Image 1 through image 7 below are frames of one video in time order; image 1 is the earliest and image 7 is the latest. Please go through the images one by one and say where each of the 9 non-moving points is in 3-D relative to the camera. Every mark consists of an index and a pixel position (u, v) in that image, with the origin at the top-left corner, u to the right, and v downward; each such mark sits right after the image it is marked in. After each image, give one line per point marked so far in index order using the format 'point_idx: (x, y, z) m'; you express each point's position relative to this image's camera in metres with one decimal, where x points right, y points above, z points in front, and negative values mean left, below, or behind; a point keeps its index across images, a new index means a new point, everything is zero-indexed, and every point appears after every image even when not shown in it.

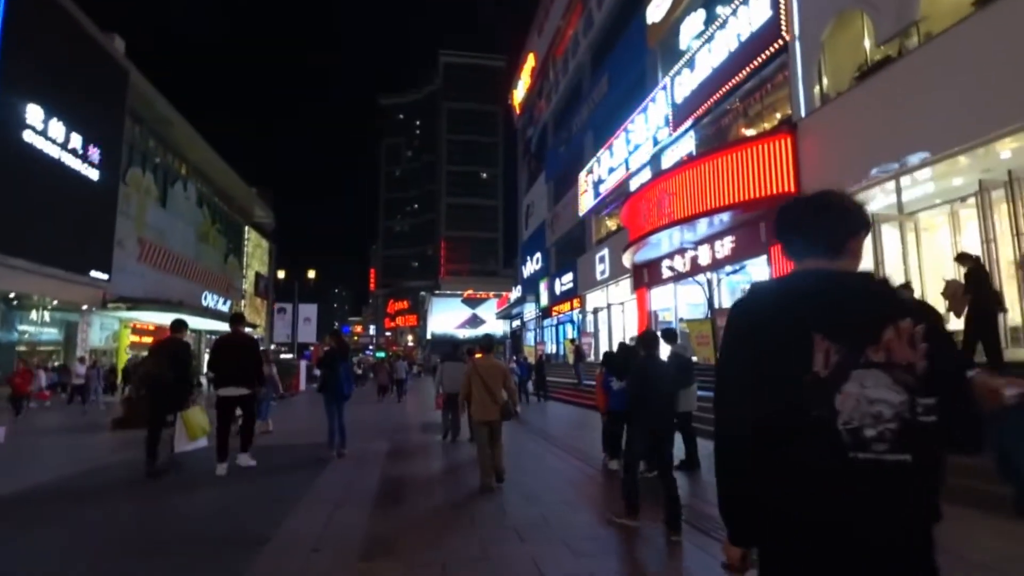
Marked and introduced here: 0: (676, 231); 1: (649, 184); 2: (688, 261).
0: (+4.8, +1.6, +16.2) m
1: (+4.3, +3.3, +17.5) m
2: (+5.6, +0.9, +17.4) m
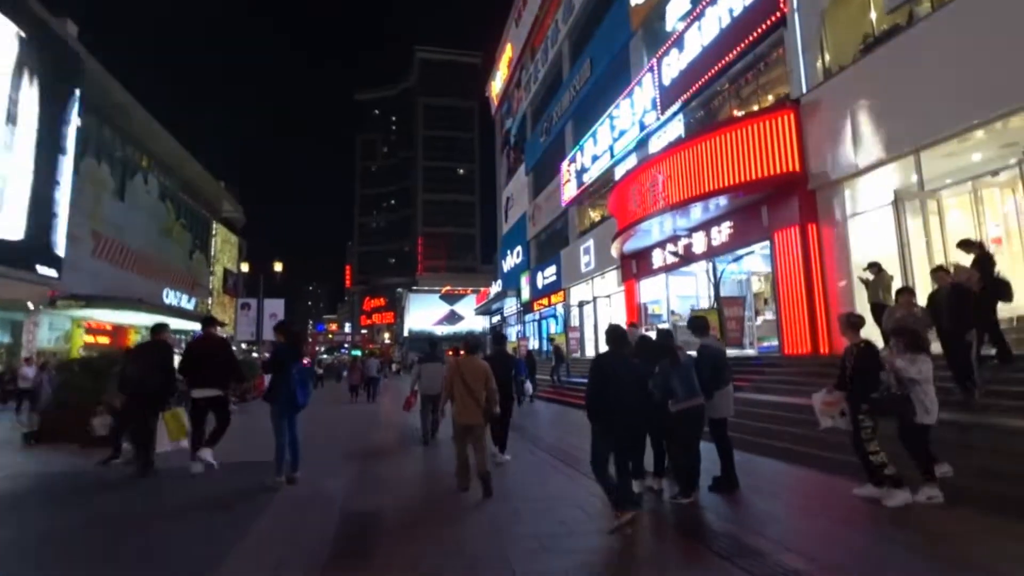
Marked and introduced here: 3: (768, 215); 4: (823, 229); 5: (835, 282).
0: (+4.3, +1.9, +15.2) m
1: (+3.7, +3.6, +16.4) m
2: (+5.1, +1.2, +16.4) m
3: (+6.0, +1.7, +12.7) m
4: (+6.5, +1.2, +11.6) m
5: (+6.6, +0.1, +11.4) m
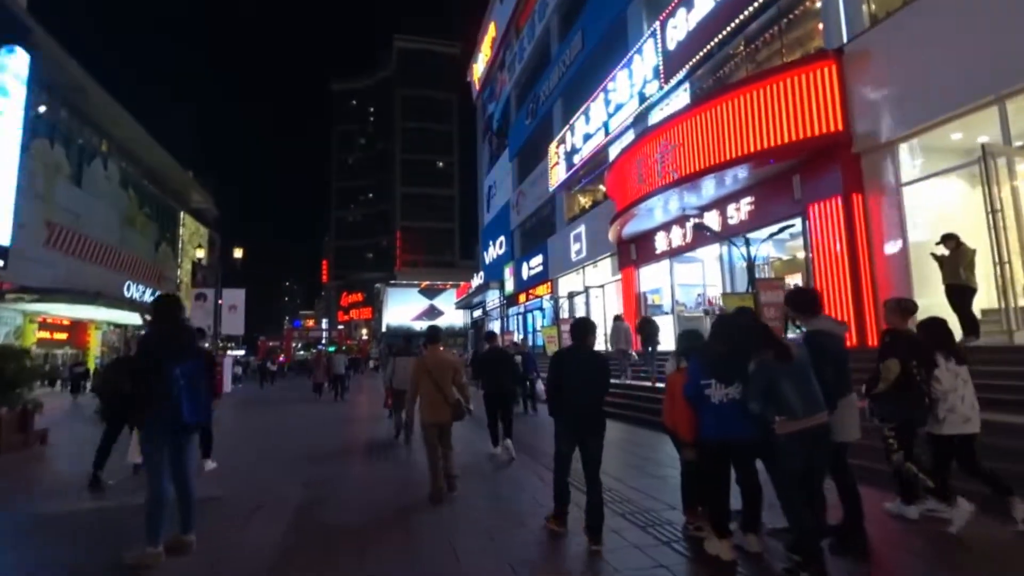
0: (+4.0, +2.3, +13.5) m
1: (+3.4, +3.9, +14.7) m
2: (+4.8, +1.5, +14.7) m
3: (+5.8, +2.0, +11.1) m
4: (+6.4, +1.6, +9.9) m
5: (+6.5, +0.4, +9.8) m
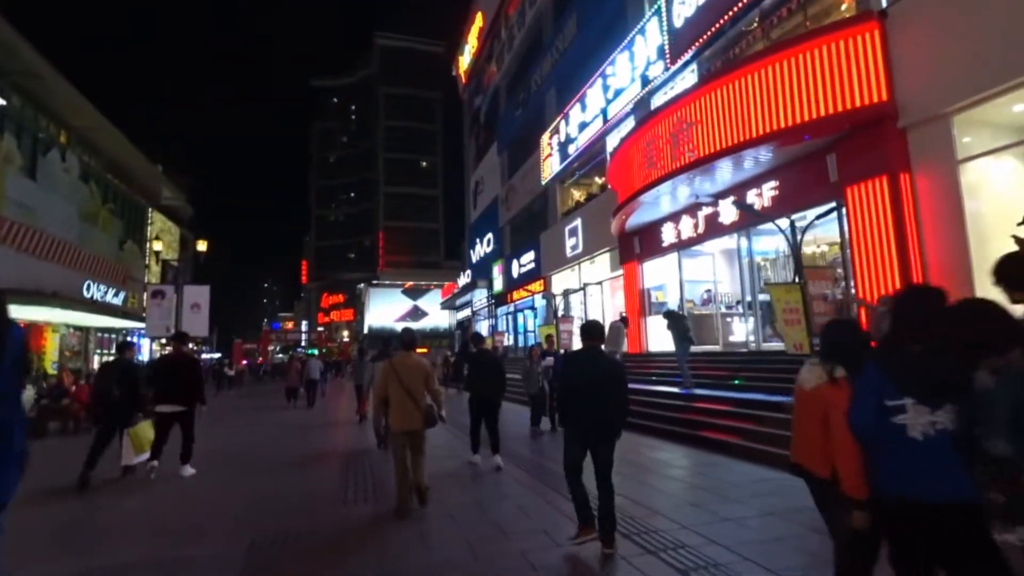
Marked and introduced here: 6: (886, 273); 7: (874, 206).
0: (+4.0, +2.4, +12.2) m
1: (+3.3, +4.0, +13.4) m
2: (+4.7, +1.7, +13.5) m
3: (+5.8, +2.2, +9.9) m
4: (+6.4, +1.7, +8.8) m
5: (+6.6, +0.5, +8.6) m
6: (+6.1, +0.2, +9.1) m
7: (+6.0, +1.4, +9.2) m
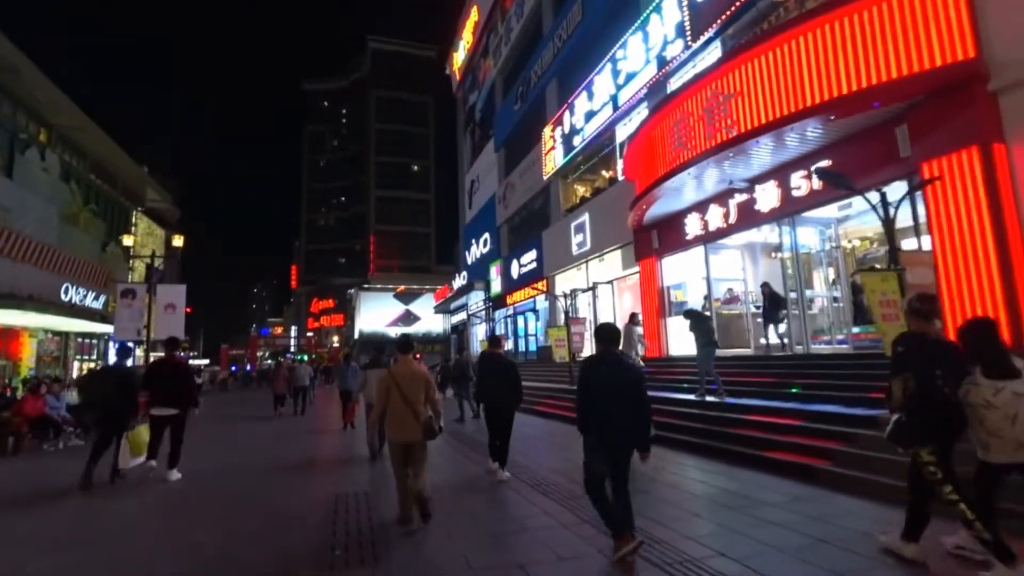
0: (+4.2, +2.5, +10.9) m
1: (+3.6, +4.1, +12.1) m
2: (+4.9, +1.7, +12.2) m
3: (+6.1, +2.3, +8.6) m
4: (+6.7, +1.8, +7.5) m
5: (+6.9, +0.7, +7.3) m
6: (+6.4, +0.4, +7.8) m
7: (+6.3, +1.5, +7.9) m
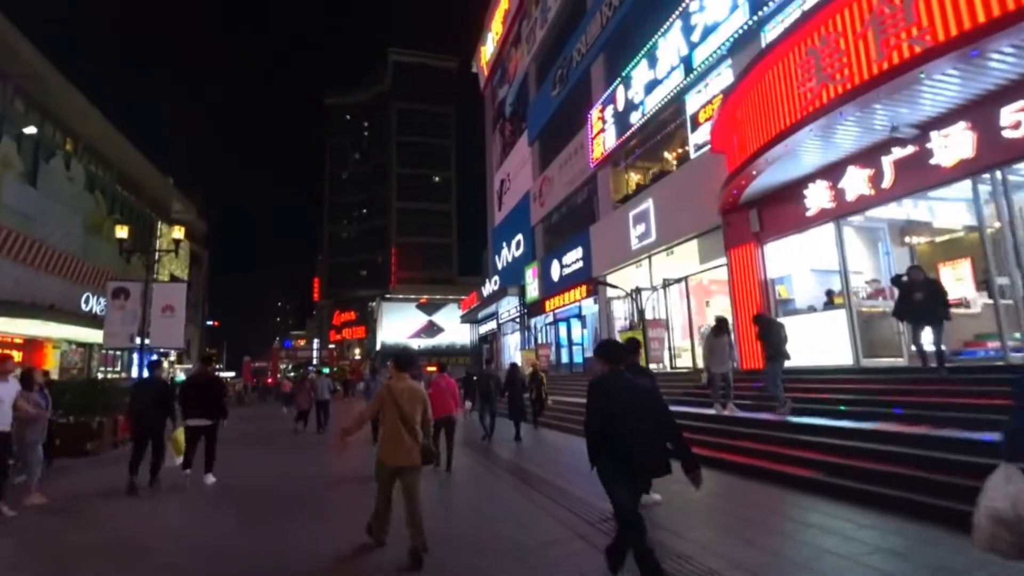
0: (+5.4, +2.7, +7.9) m
1: (+4.8, +4.3, +9.1) m
2: (+6.1, +1.9, +9.1) m
3: (+7.2, +2.6, +5.5) m
4: (+7.8, +2.1, +4.3) m
5: (+7.9, +1.0, +4.2) m
6: (+7.5, +0.7, +4.6) m
7: (+7.4, +1.8, +4.8) m
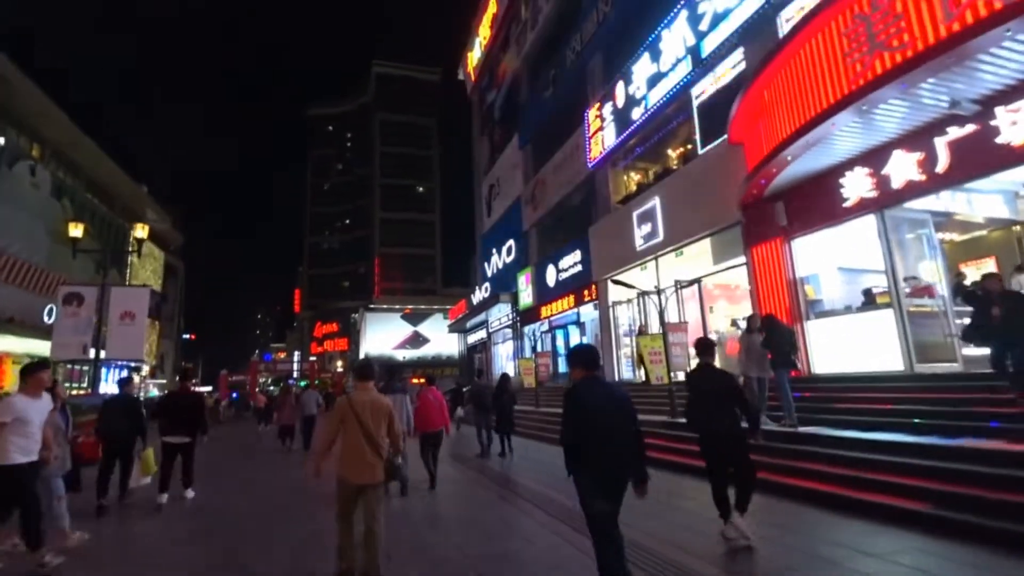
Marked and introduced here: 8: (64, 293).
0: (+5.6, +2.8, +7.0) m
1: (+5.0, +4.4, +8.3) m
2: (+6.3, +2.0, +8.2) m
3: (+7.5, +2.7, +4.7) m
4: (+8.1, +2.3, +3.5) m
5: (+8.3, +1.2, +3.3) m
6: (+7.8, +0.8, +3.8) m
7: (+7.7, +2.0, +4.0) m
8: (-9.8, -0.1, +12.1) m
